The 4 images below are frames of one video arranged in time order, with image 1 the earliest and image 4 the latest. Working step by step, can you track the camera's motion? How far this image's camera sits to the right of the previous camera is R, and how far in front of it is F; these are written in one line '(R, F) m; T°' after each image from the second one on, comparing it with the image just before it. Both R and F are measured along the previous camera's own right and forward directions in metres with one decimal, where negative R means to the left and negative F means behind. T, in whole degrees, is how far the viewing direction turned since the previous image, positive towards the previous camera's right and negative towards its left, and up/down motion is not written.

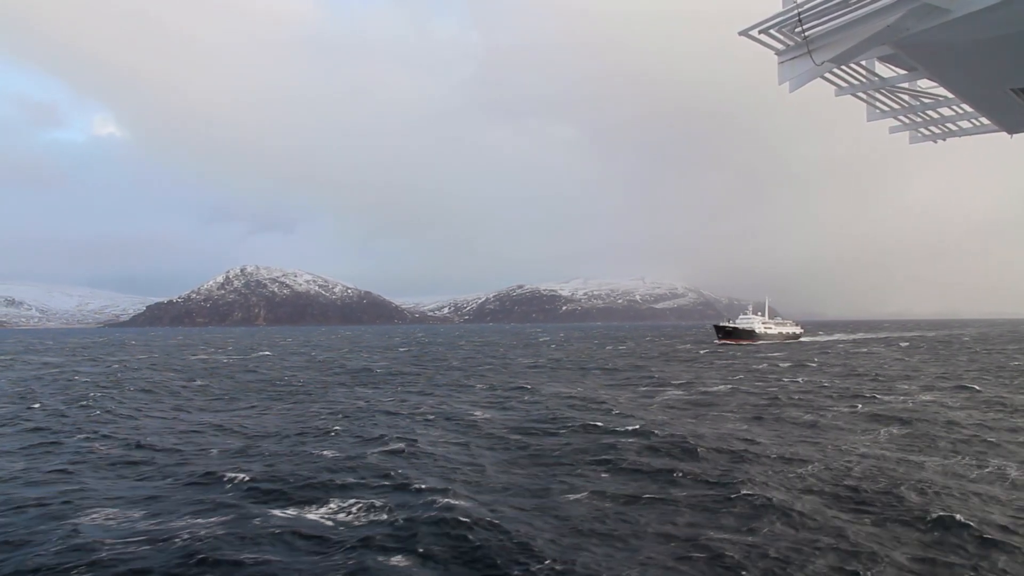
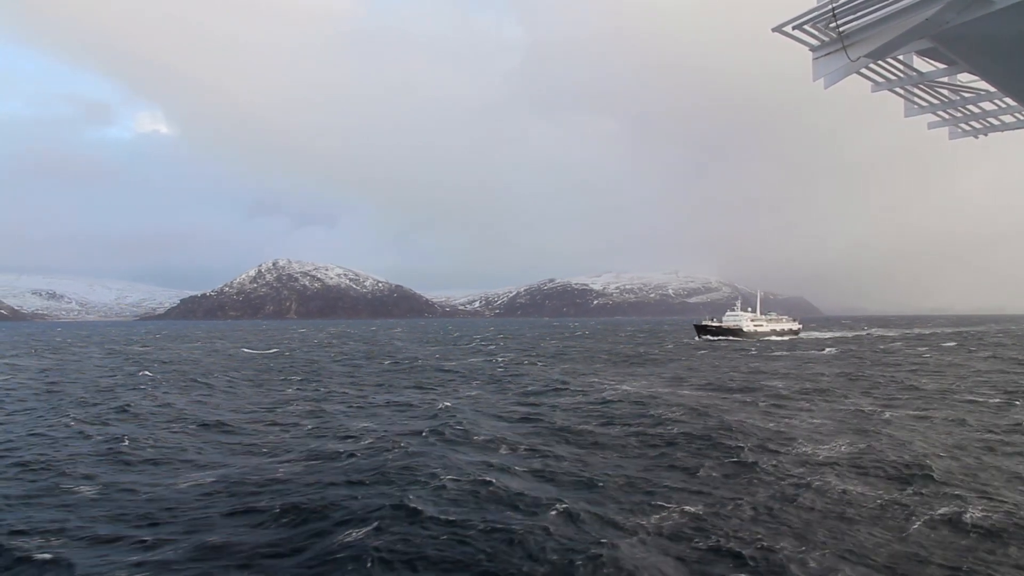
(-0.8, -5.1) m; -3°
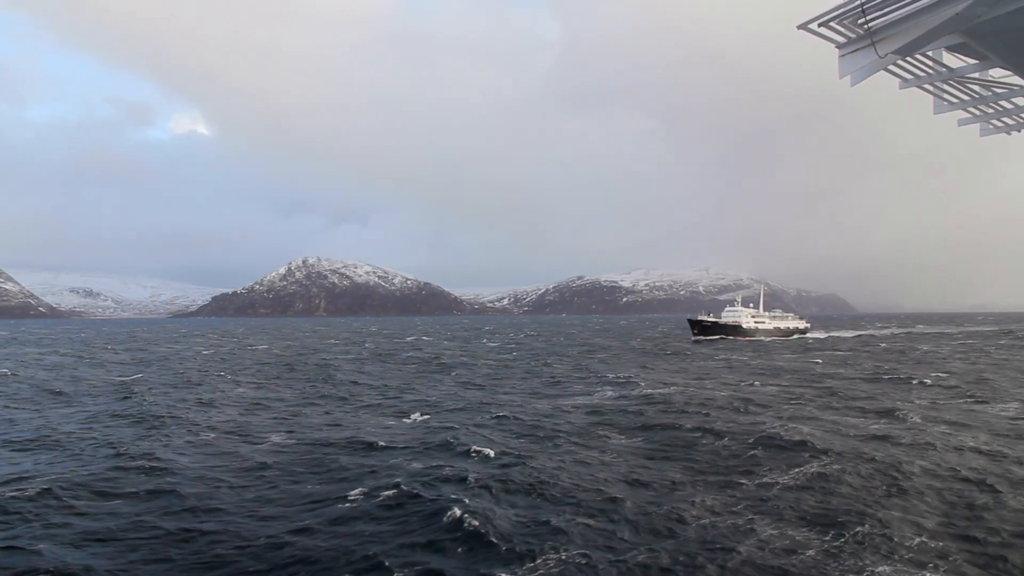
(+1.7, +0.5) m; -2°
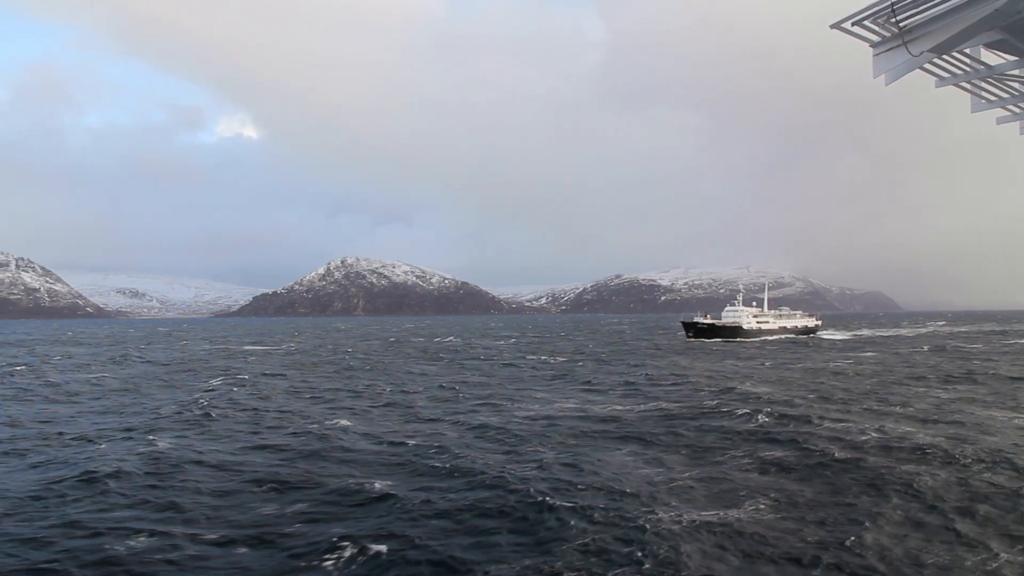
(+2.0, +0.1) m; -3°
